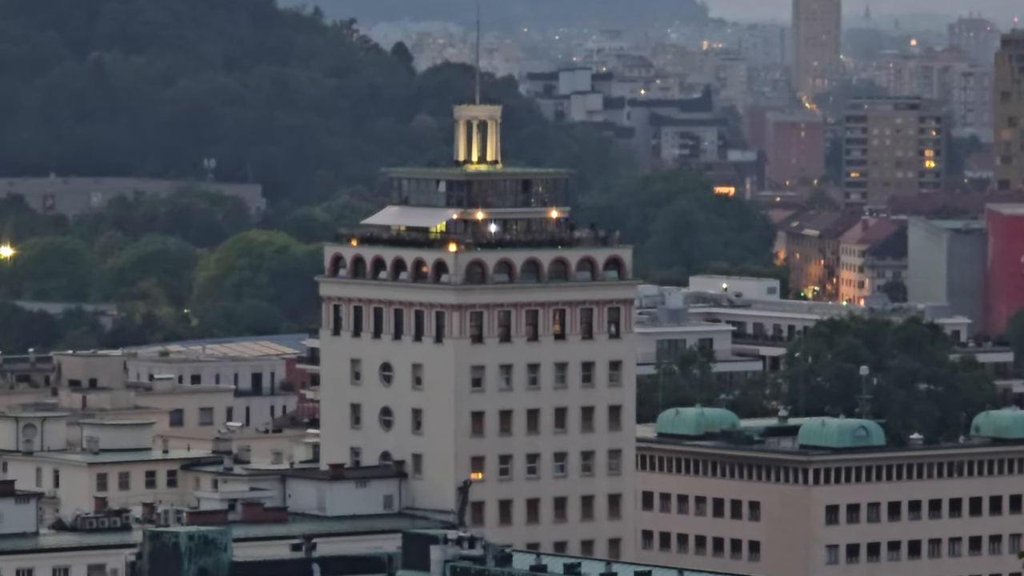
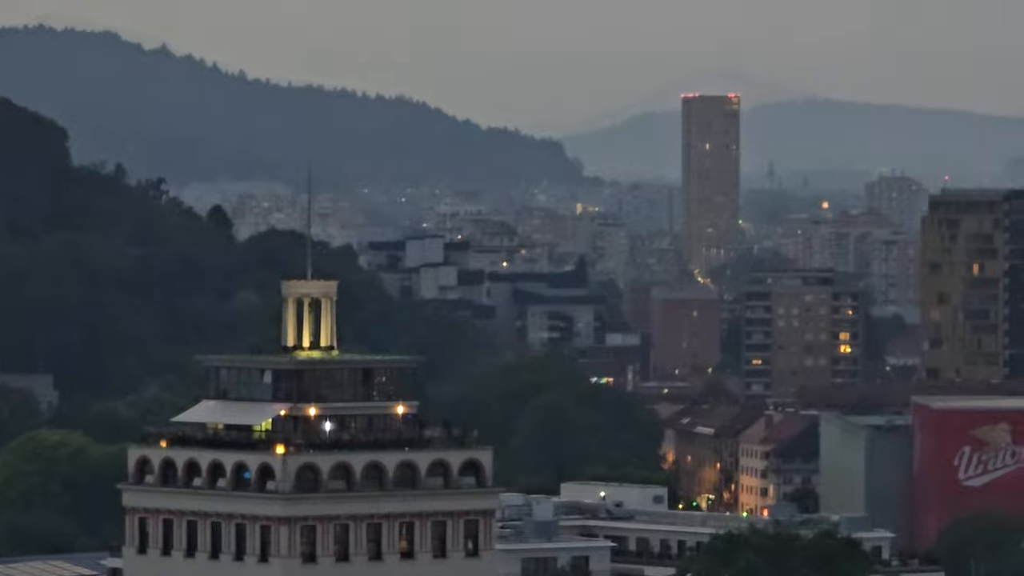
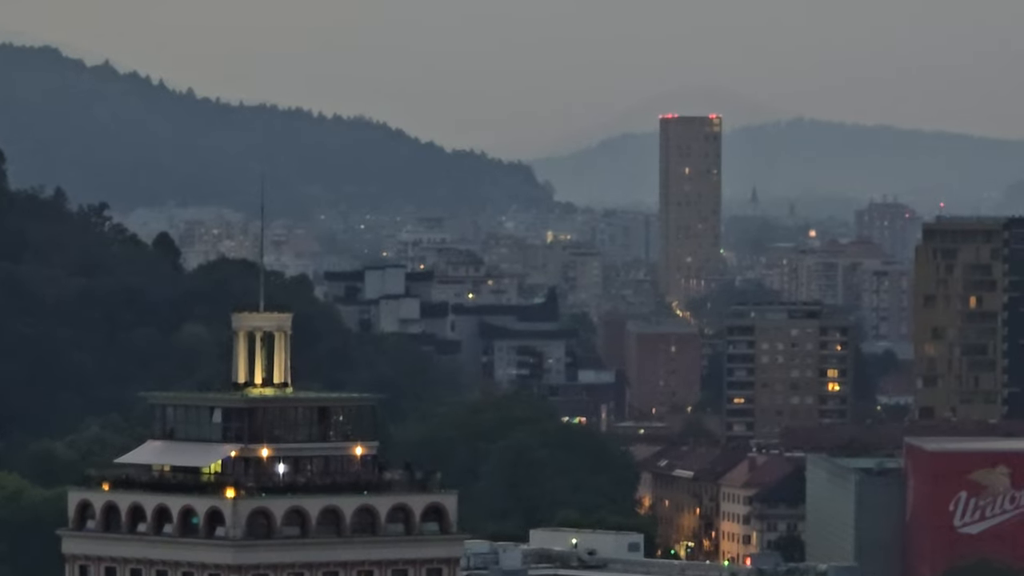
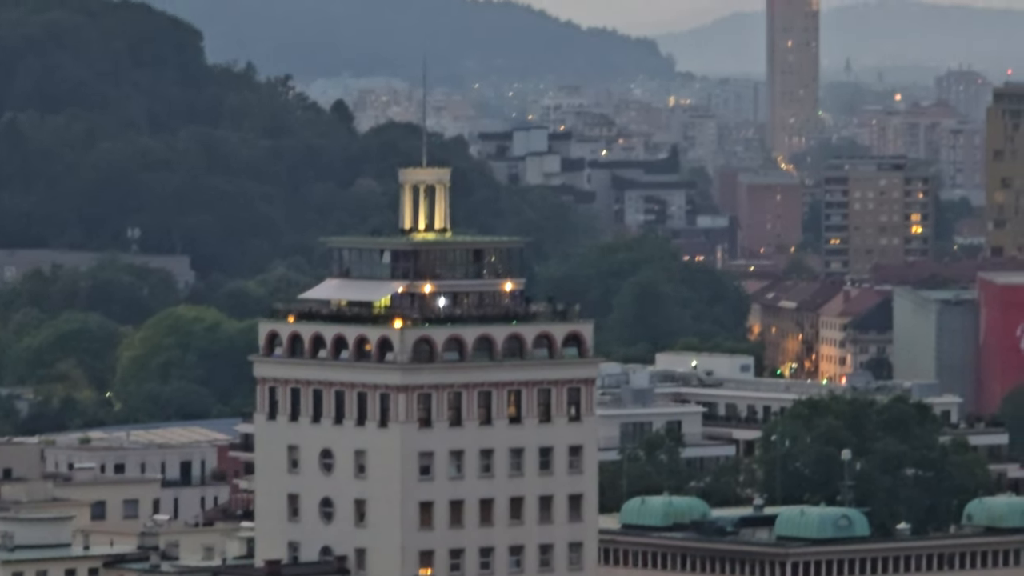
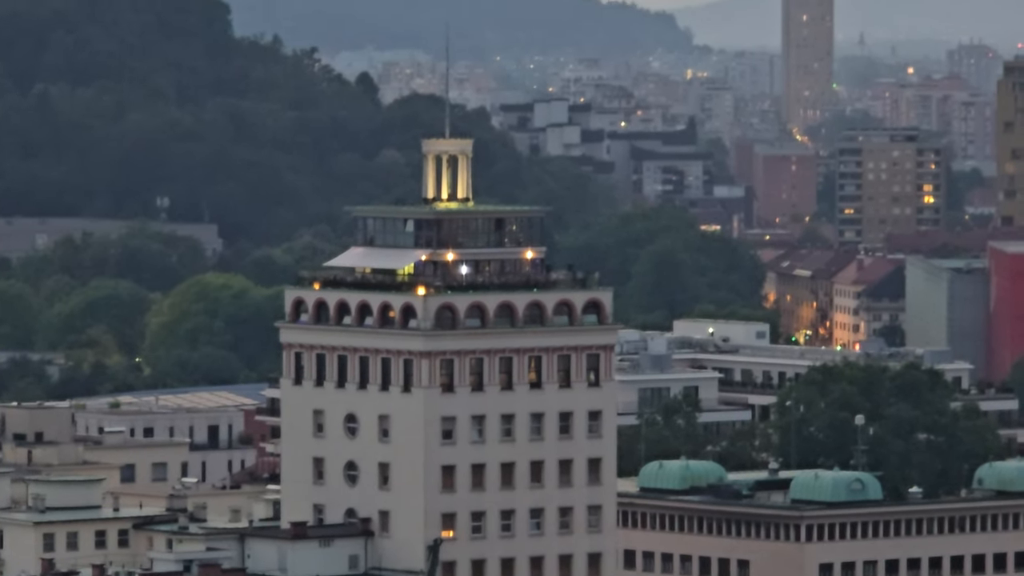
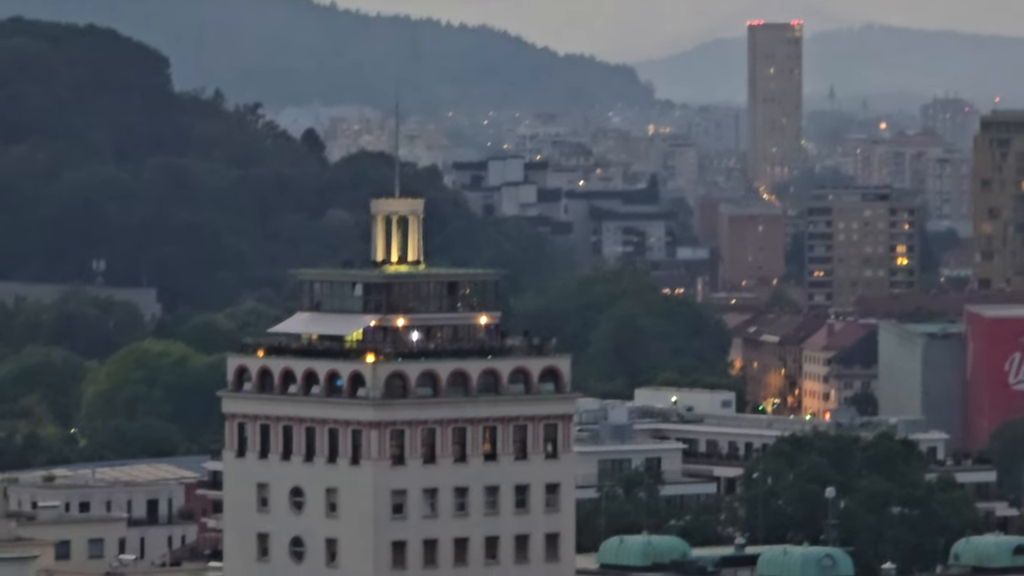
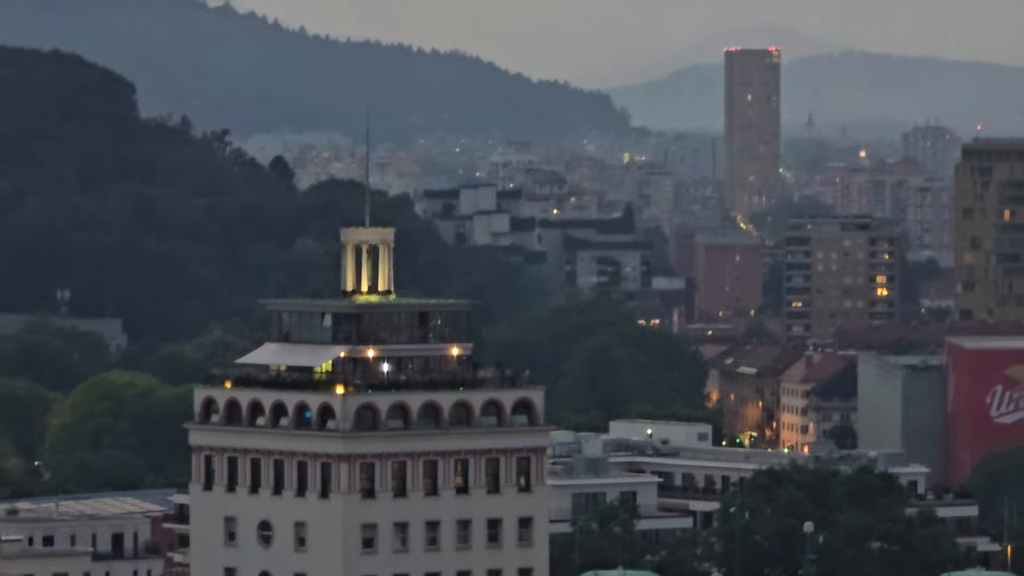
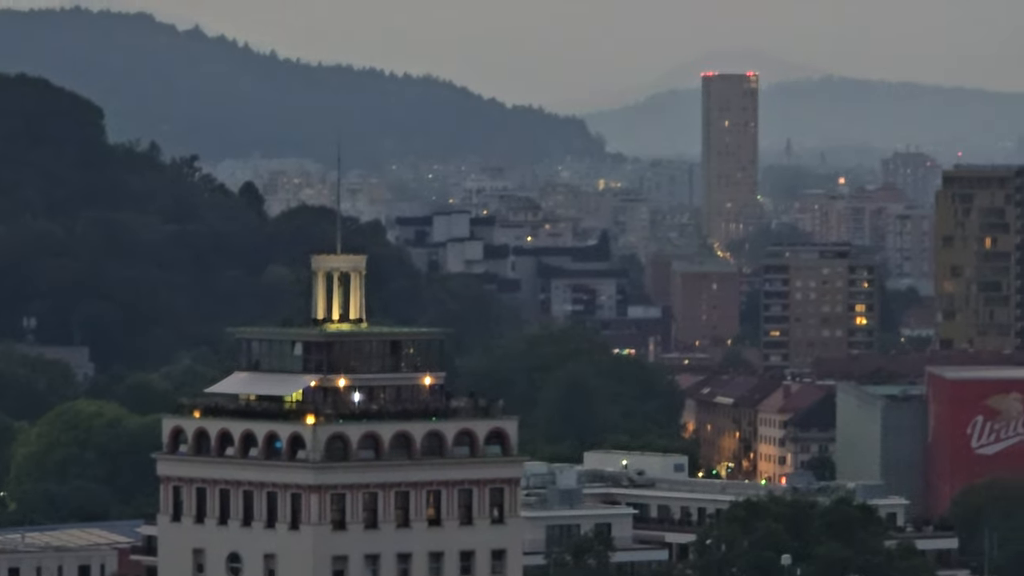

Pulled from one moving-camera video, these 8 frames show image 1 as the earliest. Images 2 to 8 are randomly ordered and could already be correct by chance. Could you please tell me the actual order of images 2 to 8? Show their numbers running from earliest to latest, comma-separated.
5, 4, 6, 7, 8, 2, 3
